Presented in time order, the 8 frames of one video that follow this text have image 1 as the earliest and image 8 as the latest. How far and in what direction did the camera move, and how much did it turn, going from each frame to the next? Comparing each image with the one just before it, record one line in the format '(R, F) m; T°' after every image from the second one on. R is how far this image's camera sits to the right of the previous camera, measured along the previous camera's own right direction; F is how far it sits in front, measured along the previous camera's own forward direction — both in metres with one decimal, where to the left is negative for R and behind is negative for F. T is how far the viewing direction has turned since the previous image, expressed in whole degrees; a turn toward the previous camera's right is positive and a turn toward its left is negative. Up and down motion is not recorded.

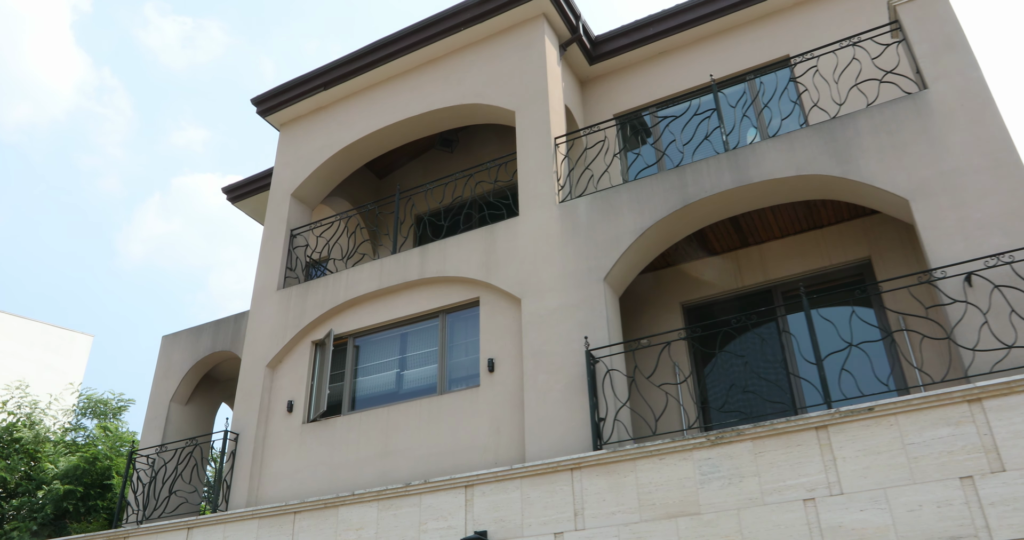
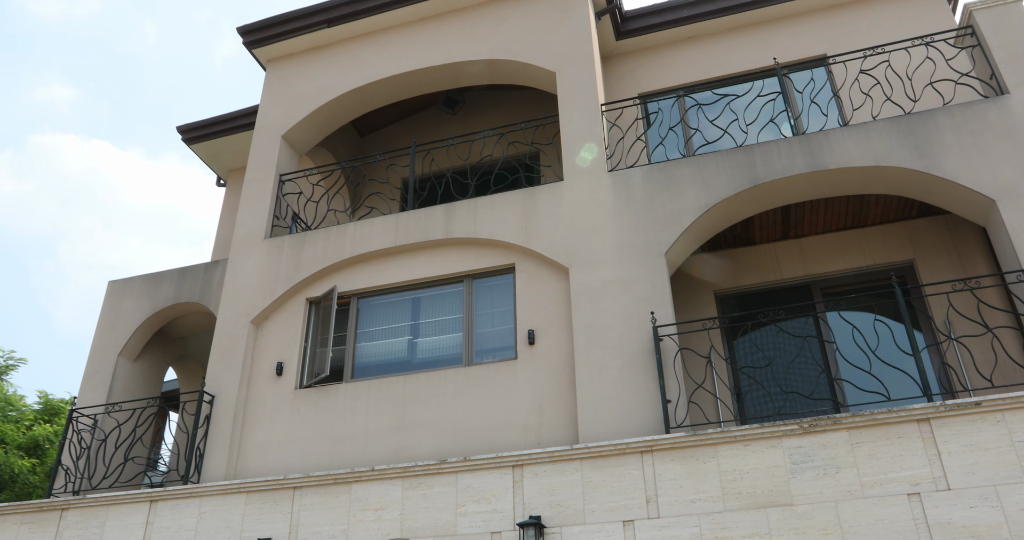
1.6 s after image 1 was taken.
(-1.9, +0.9) m; +9°
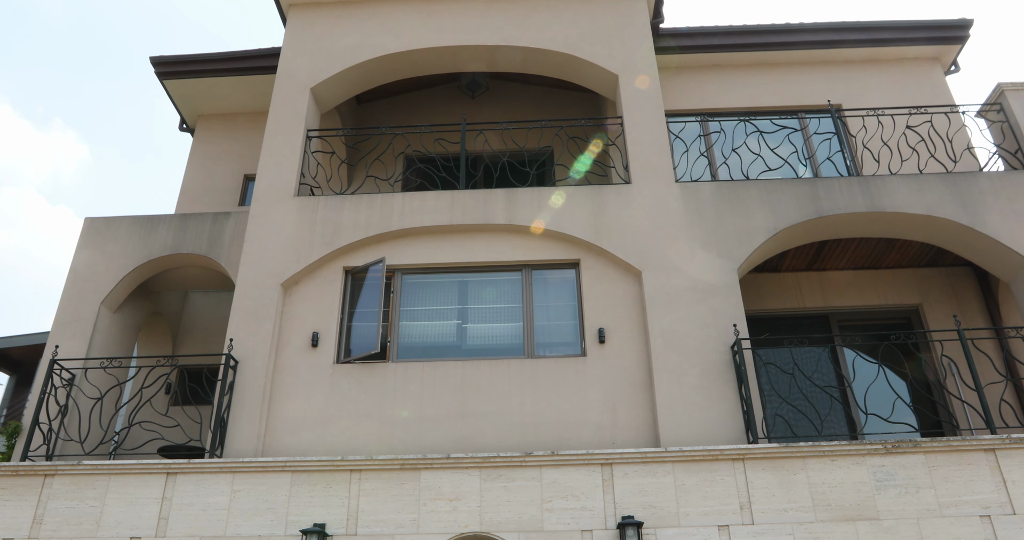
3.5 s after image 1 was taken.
(-2.6, +0.5) m; +12°
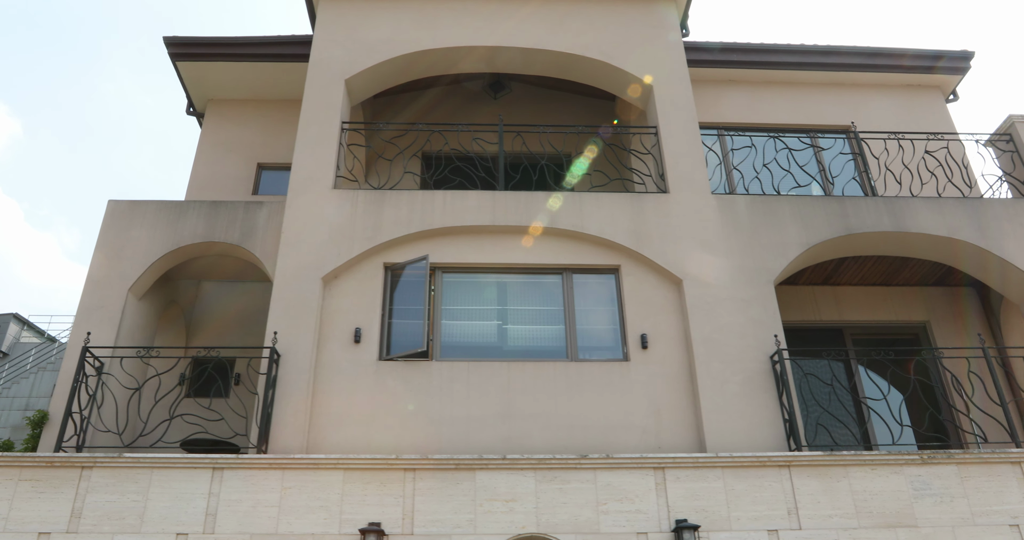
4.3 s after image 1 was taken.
(-1.2, 0.0) m; +4°
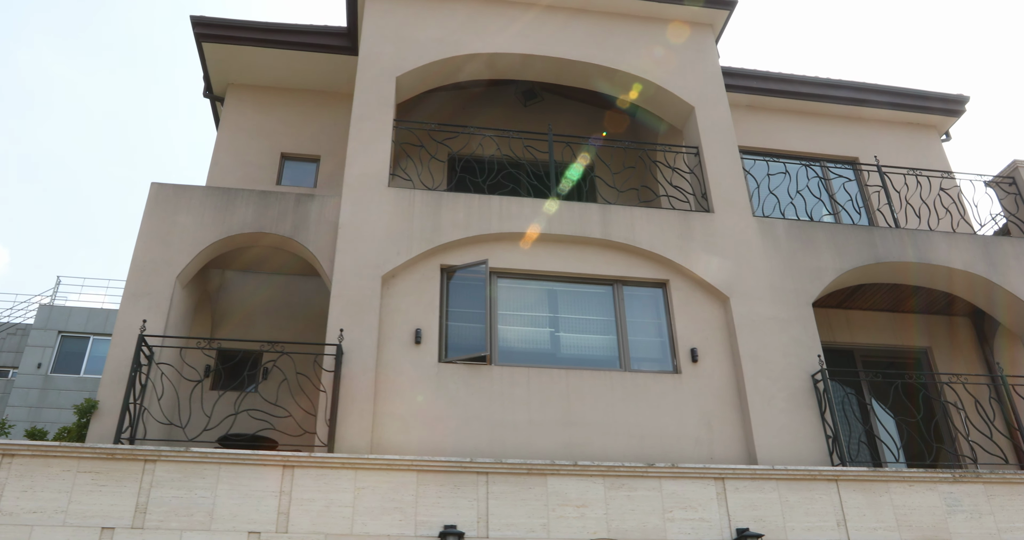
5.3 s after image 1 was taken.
(-1.5, -0.1) m; +6°
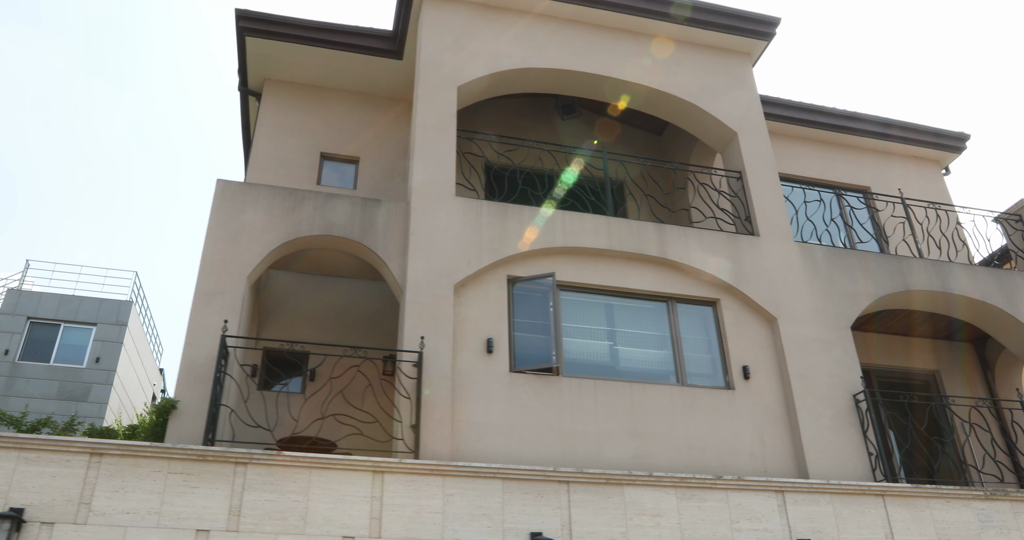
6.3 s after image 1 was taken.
(-1.5, -0.2) m; +5°
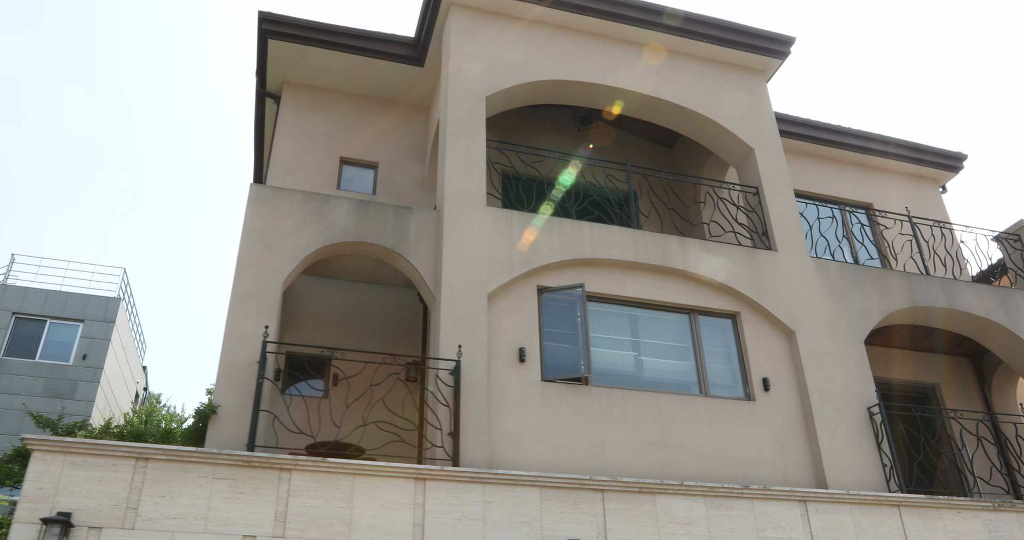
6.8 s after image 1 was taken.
(-0.7, -0.1) m; +2°
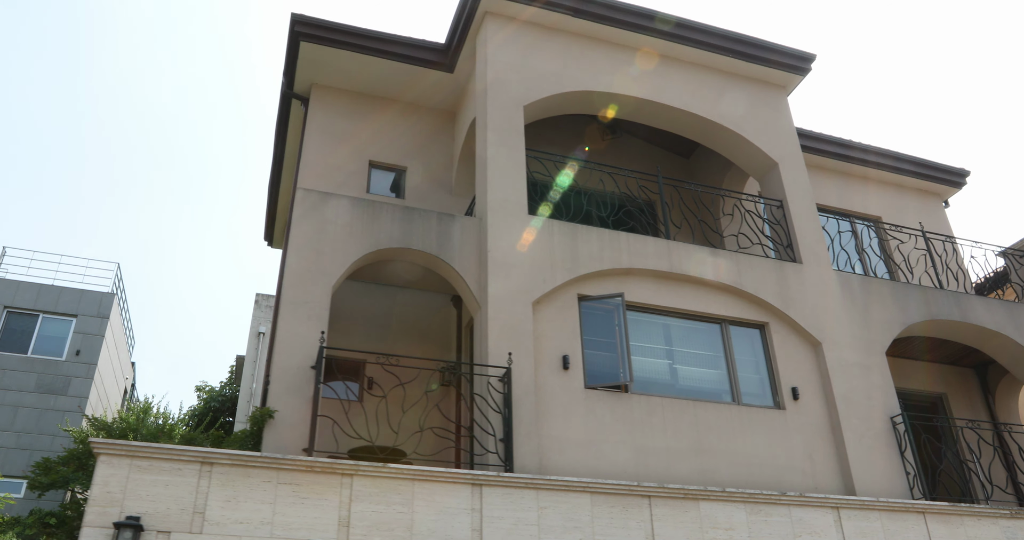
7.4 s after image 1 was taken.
(-0.9, -0.1) m; +2°
